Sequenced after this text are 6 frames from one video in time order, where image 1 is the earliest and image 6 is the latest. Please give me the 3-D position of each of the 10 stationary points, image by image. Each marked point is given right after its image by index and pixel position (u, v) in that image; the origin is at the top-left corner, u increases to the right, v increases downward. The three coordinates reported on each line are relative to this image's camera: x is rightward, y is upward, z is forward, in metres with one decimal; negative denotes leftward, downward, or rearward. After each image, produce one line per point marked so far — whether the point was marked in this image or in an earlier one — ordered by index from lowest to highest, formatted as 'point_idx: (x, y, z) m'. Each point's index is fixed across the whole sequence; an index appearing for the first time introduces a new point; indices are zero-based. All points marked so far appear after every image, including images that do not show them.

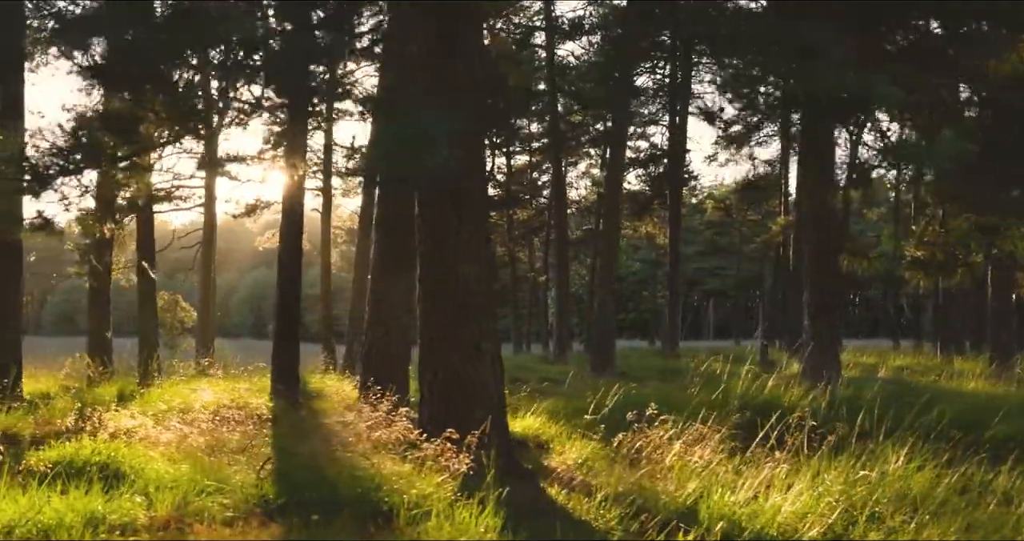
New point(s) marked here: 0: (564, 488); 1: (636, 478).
0: (+0.3, -1.4, +6.9) m
1: (+0.8, -1.3, +6.5) m
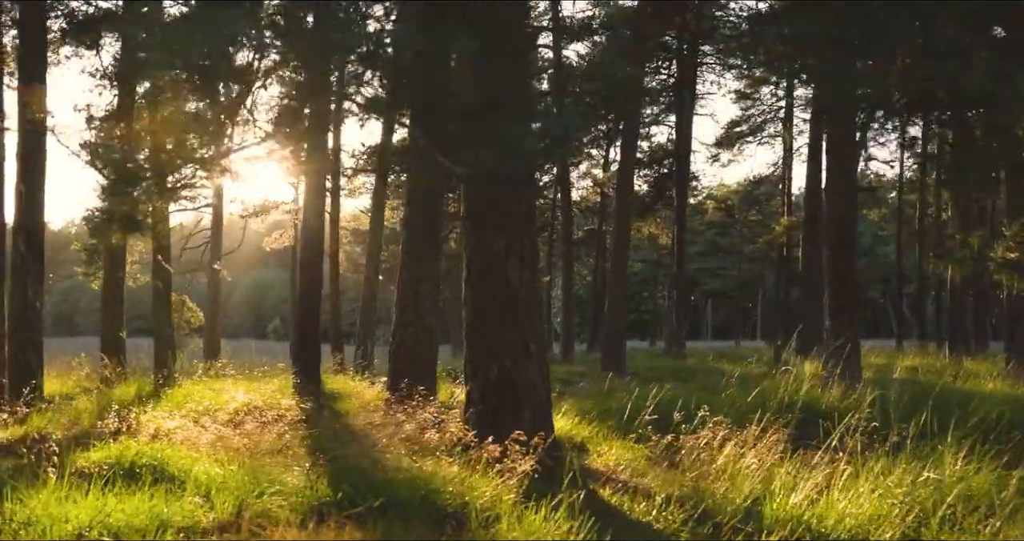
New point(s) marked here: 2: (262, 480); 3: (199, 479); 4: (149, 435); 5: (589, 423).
0: (+0.7, -1.4, +6.8) m
1: (+1.1, -1.3, +6.5) m
2: (-1.6, -1.3, +6.5) m
3: (-2.1, -1.4, +6.7) m
4: (-3.1, -1.4, +8.6) m
5: (+0.8, -1.5, +10.0) m
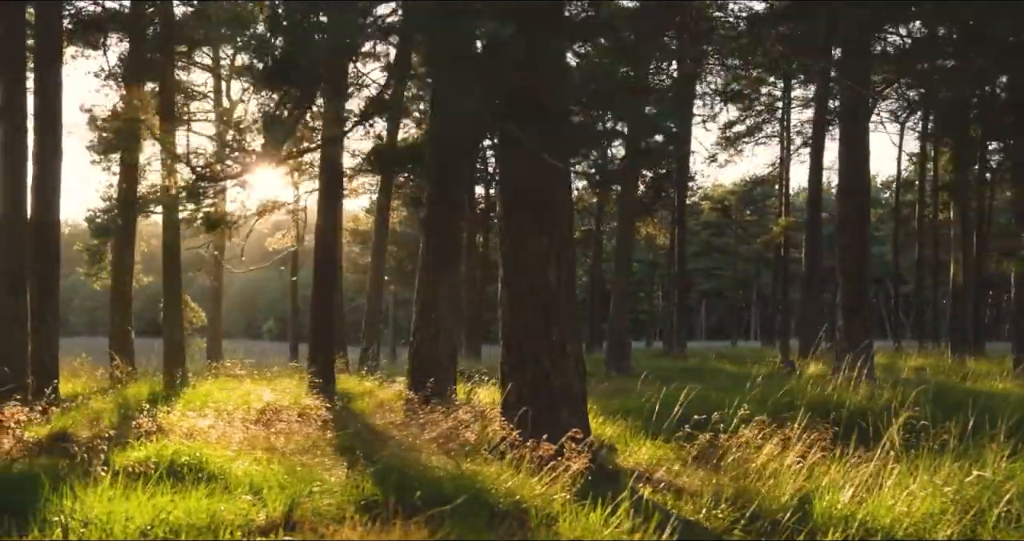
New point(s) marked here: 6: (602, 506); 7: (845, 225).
0: (+1.0, -1.4, +6.9) m
1: (+1.4, -1.3, +6.5) m
2: (-1.3, -1.3, +6.5) m
3: (-1.8, -1.4, +6.7) m
4: (-2.9, -1.4, +8.7) m
5: (+1.0, -1.5, +10.1) m
6: (+0.5, -1.3, +5.6) m
7: (+4.7, +0.6, +14.5) m
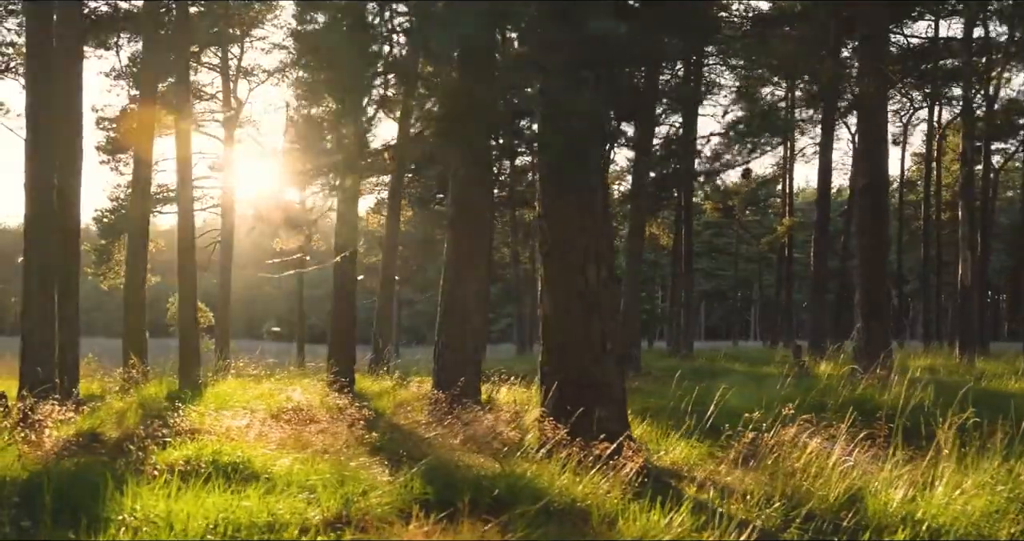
0: (+1.3, -1.4, +6.9) m
1: (+1.7, -1.3, +6.6) m
2: (-1.0, -1.3, +6.5) m
3: (-1.5, -1.3, +6.7) m
4: (-2.6, -1.4, +8.7) m
5: (+1.3, -1.5, +10.1) m
6: (+0.8, -1.3, +5.6) m
7: (+5.0, +0.6, +14.5) m
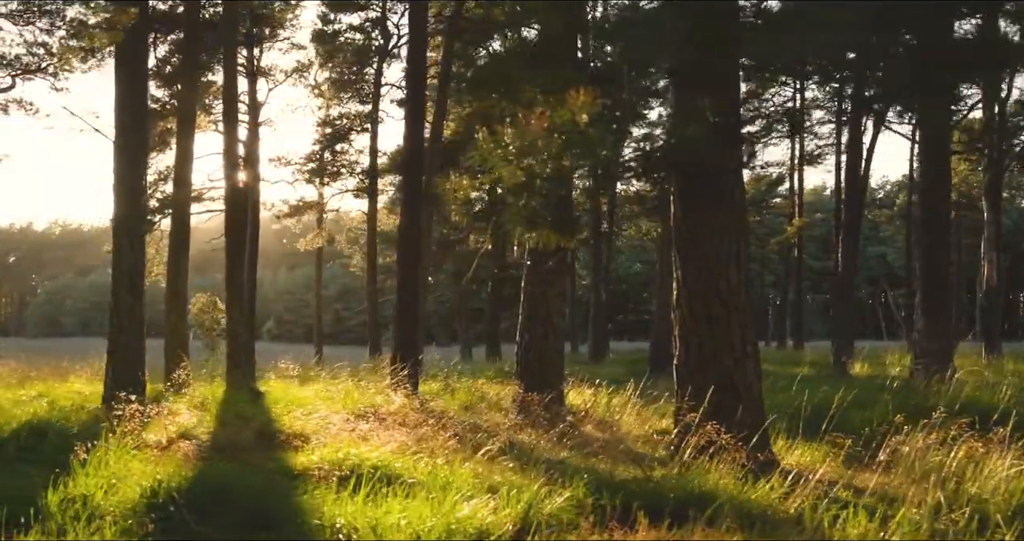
0: (+2.3, -1.5, +6.8) m
1: (+2.8, -1.3, +6.5) m
2: (0.0, -1.3, +6.4) m
3: (-0.5, -1.4, +6.6) m
4: (-1.5, -1.4, +8.6) m
5: (+2.4, -1.5, +10.0) m
6: (+1.8, -1.3, +5.5) m
7: (+6.0, +0.6, +14.4) m
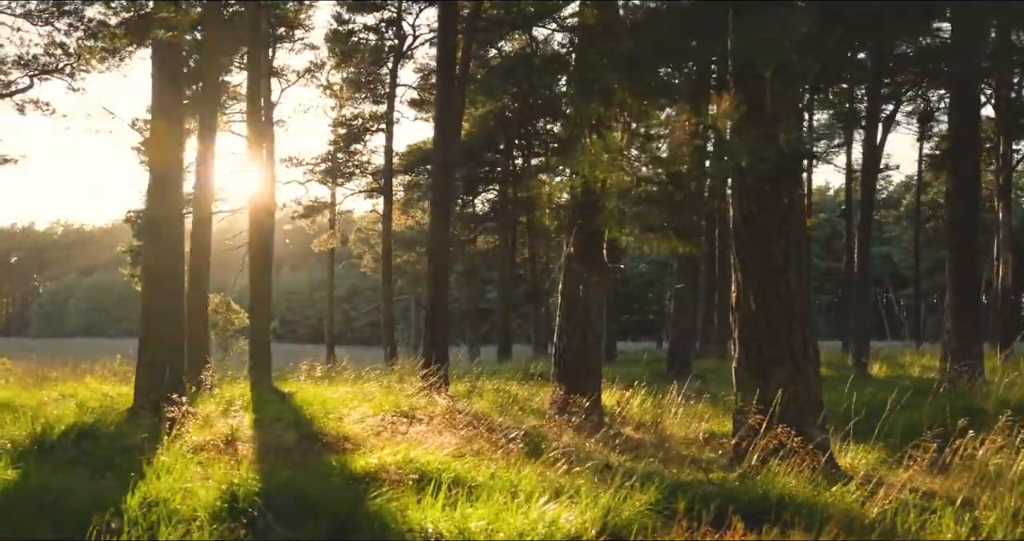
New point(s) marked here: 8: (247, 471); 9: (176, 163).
0: (+2.8, -1.5, +6.8) m
1: (+3.2, -1.4, +6.4) m
2: (+0.5, -1.4, +6.4) m
3: (0.0, -1.4, +6.6) m
4: (-1.1, -1.4, +8.6) m
5: (+2.8, -1.5, +10.0) m
6: (+2.3, -1.3, +5.5) m
7: (+6.5, +0.5, +14.4) m
8: (-1.7, -1.3, +6.6) m
9: (-3.8, +1.2, +11.5) m
